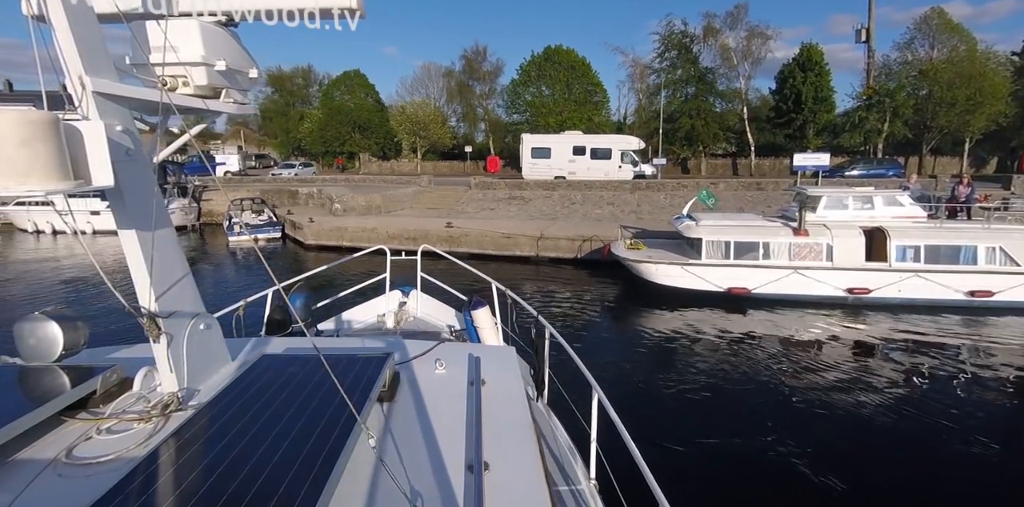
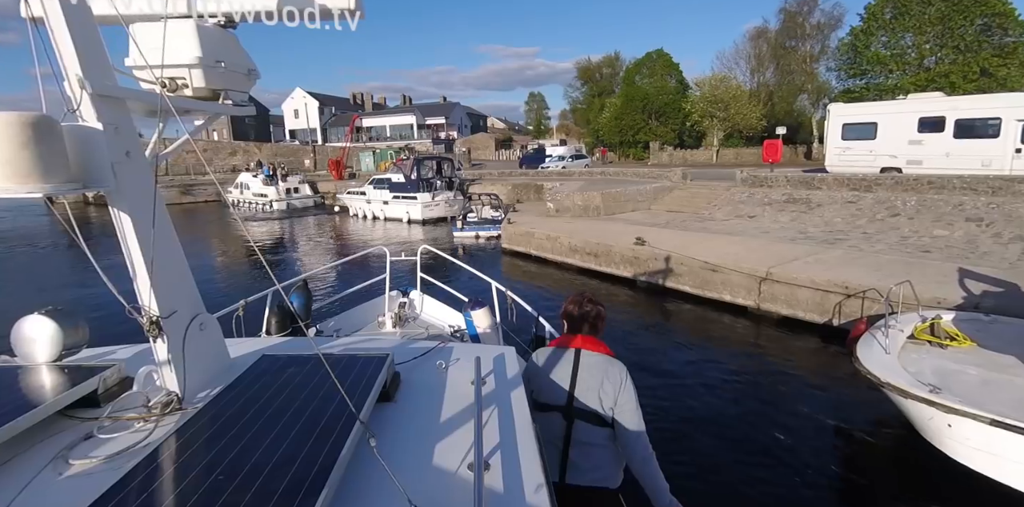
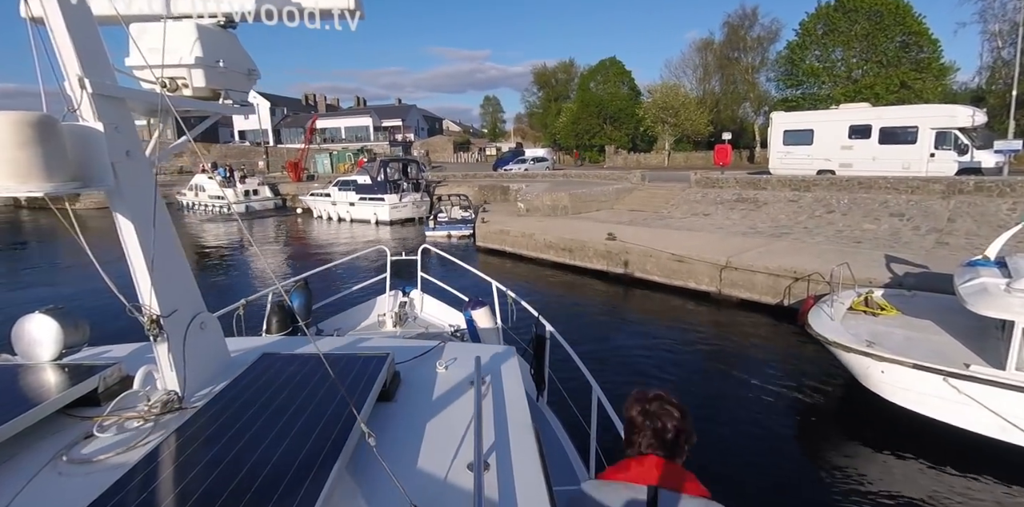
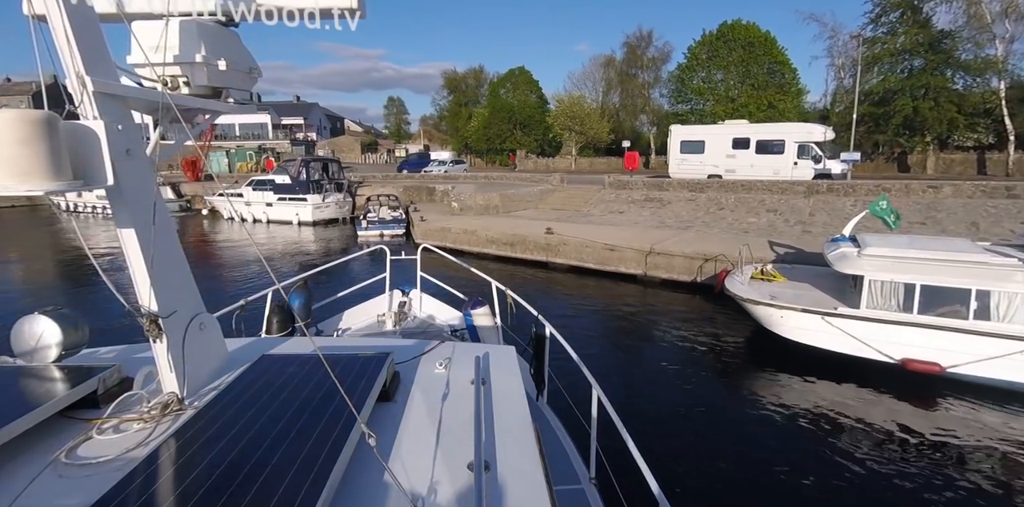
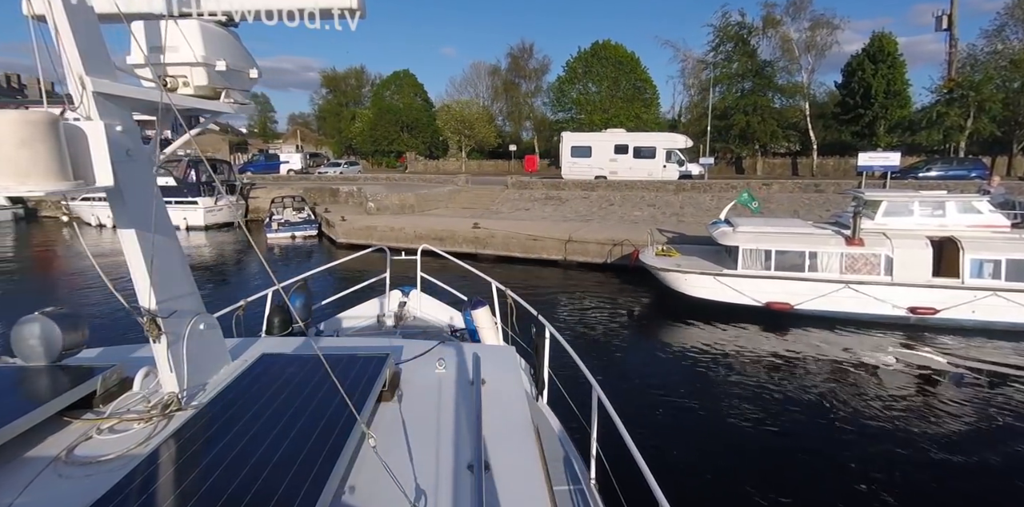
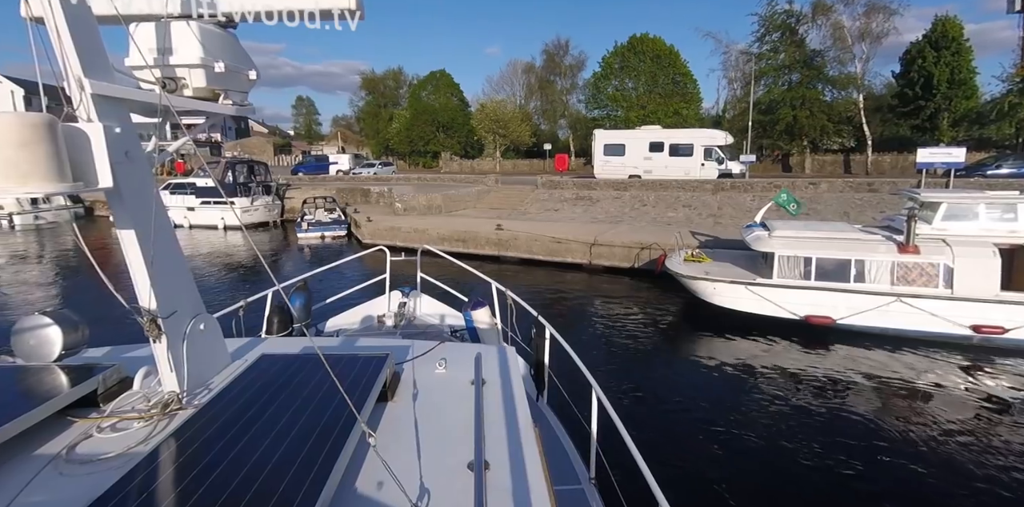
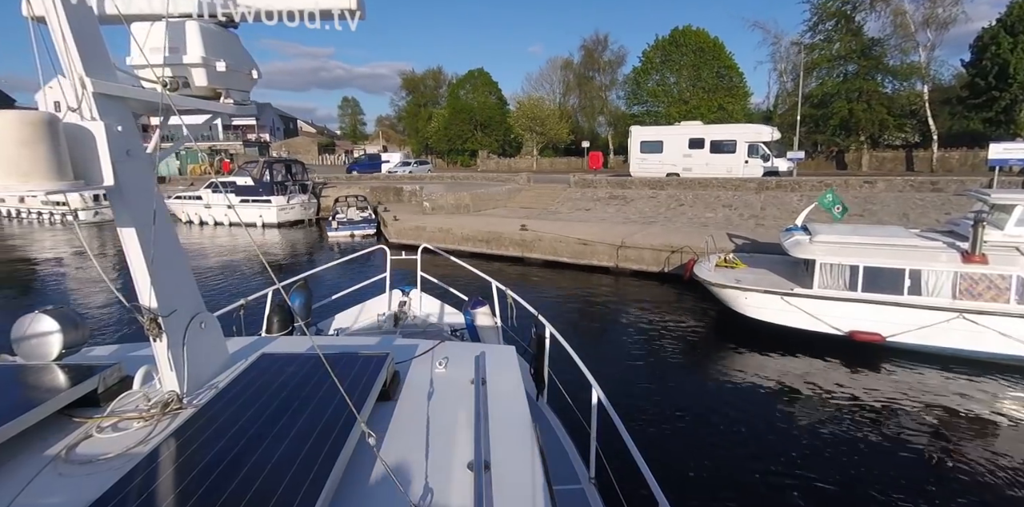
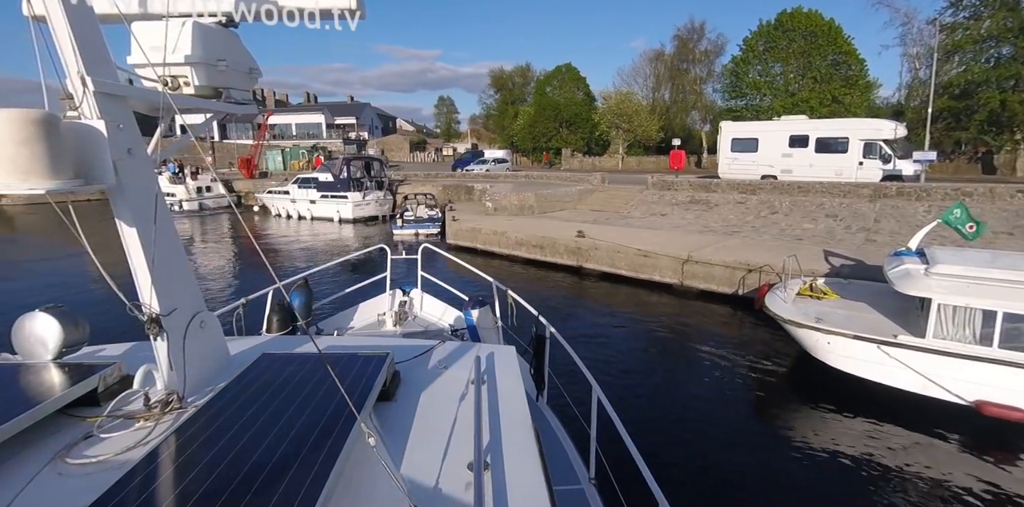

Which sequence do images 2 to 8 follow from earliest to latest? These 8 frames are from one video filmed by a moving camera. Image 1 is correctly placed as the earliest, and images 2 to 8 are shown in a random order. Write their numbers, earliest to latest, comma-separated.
5, 6, 7, 4, 8, 3, 2
